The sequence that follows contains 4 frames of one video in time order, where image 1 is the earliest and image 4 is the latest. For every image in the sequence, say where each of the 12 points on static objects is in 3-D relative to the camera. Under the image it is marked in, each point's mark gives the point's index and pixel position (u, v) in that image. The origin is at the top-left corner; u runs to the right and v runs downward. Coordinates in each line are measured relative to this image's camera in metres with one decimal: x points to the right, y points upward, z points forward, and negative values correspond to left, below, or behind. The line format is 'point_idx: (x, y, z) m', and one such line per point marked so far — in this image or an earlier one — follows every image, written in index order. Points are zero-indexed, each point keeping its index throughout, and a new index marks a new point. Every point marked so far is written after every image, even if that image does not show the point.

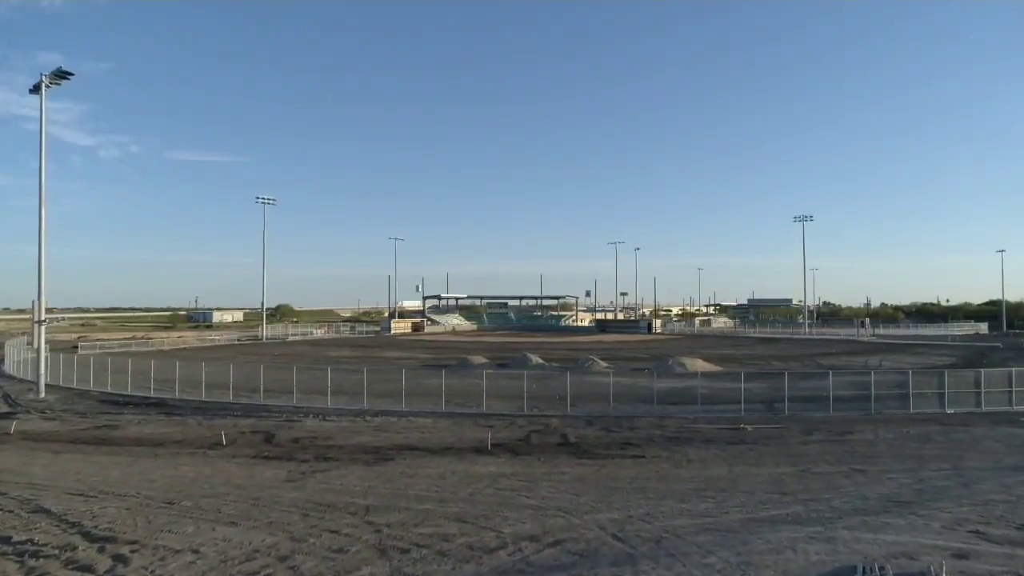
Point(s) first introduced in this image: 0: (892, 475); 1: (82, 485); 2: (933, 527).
0: (+8.7, -4.3, +17.0) m
1: (-9.3, -4.3, +16.1) m
2: (+7.0, -4.0, +12.4) m
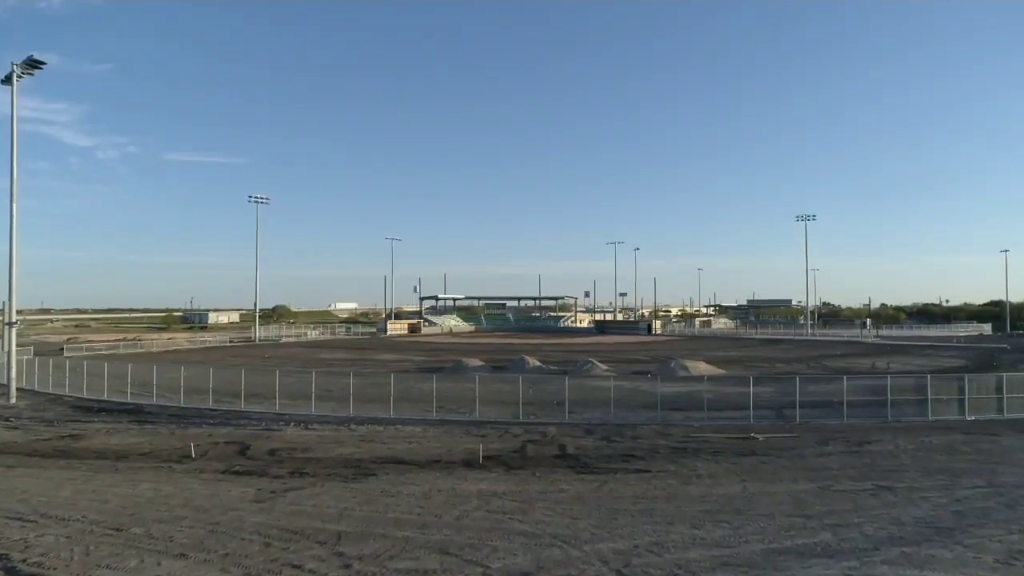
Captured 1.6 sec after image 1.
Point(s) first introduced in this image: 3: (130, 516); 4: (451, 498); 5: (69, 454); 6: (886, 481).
0: (+8.6, -4.3, +15.4) m
1: (-9.5, -4.2, +14.5) m
2: (+6.9, -4.0, +10.8) m
3: (-7.1, -4.2, +13.8) m
4: (-1.3, -4.3, +15.3) m
5: (-11.8, -4.4, +19.8) m
6: (+8.5, -4.4, +16.8) m
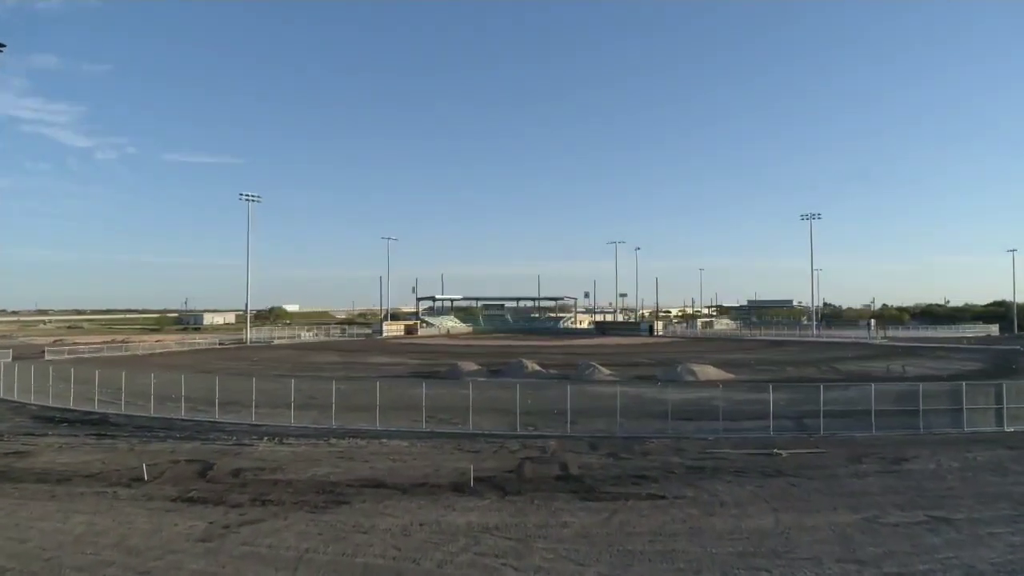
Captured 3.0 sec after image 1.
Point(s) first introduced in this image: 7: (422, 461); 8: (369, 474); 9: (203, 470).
0: (+8.5, -4.2, +13.1) m
1: (-9.6, -4.2, +12.1) m
2: (+6.8, -3.9, +8.5) m
3: (-7.2, -4.2, +11.5) m
4: (-1.4, -4.3, +13.0) m
5: (-11.9, -4.4, +17.5) m
6: (+8.4, -4.3, +14.5) m
7: (-2.4, -4.5, +19.4) m
8: (-3.5, -4.5, +18.0) m
9: (-7.6, -4.5, +18.3) m
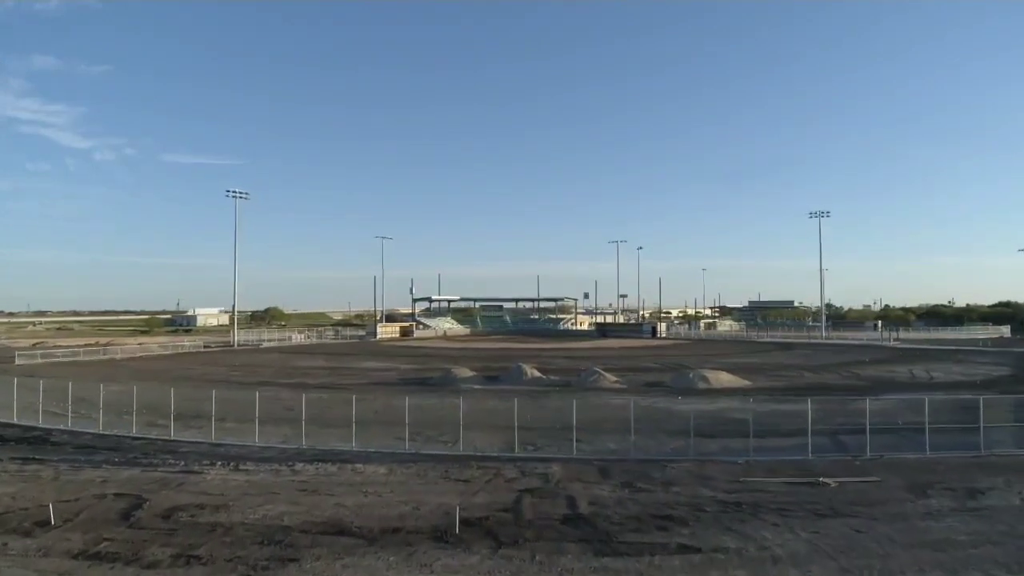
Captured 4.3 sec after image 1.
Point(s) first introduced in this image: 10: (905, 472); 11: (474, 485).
0: (+8.4, -4.2, +9.8) m
1: (-9.7, -4.2, +8.8) m
2: (+6.7, -3.9, +5.2) m
3: (-7.3, -4.2, +8.1) m
4: (-1.4, -4.3, +9.7) m
5: (-12.0, -4.4, +14.2) m
6: (+8.3, -4.3, +11.2) m
7: (-2.4, -4.5, +16.1) m
8: (-3.6, -4.5, +14.7) m
9: (-7.7, -4.5, +15.0) m
10: (+9.8, -4.6, +18.5) m
11: (-0.9, -4.5, +17.0) m
